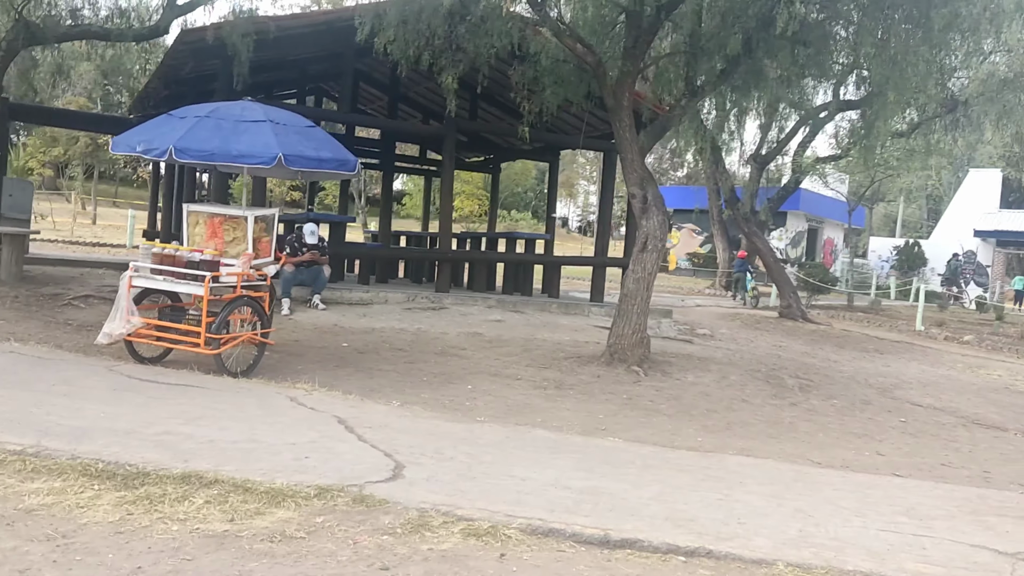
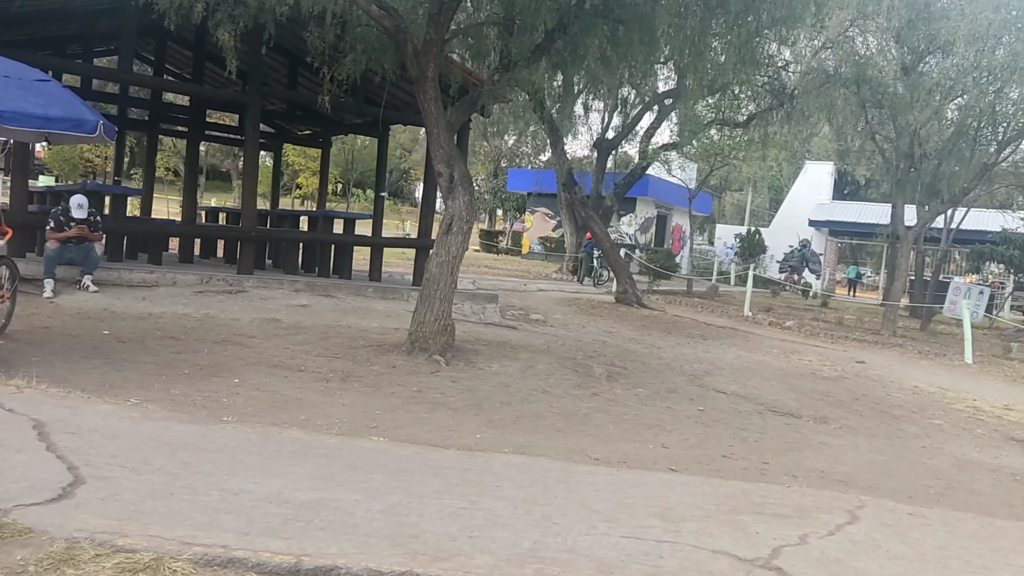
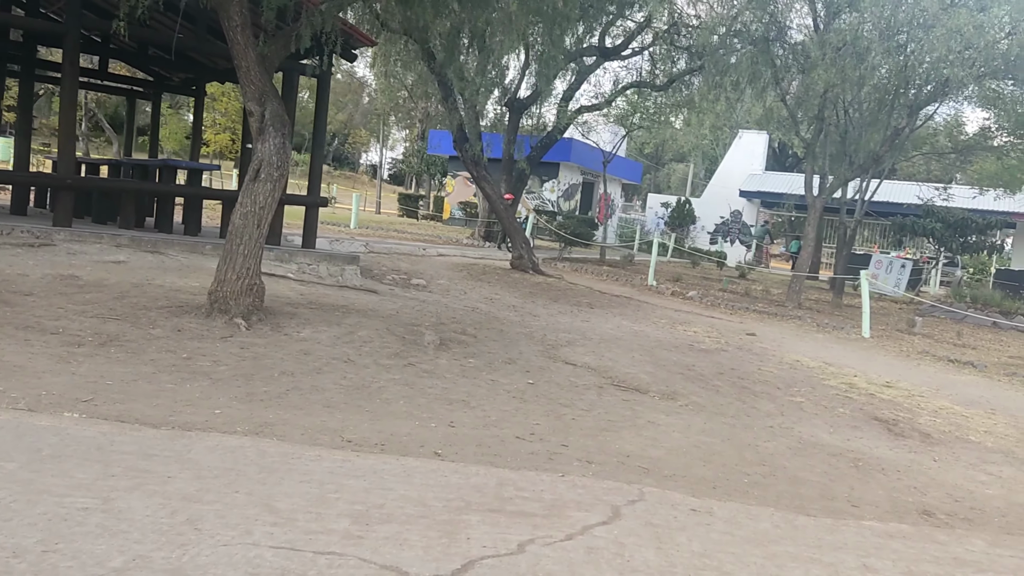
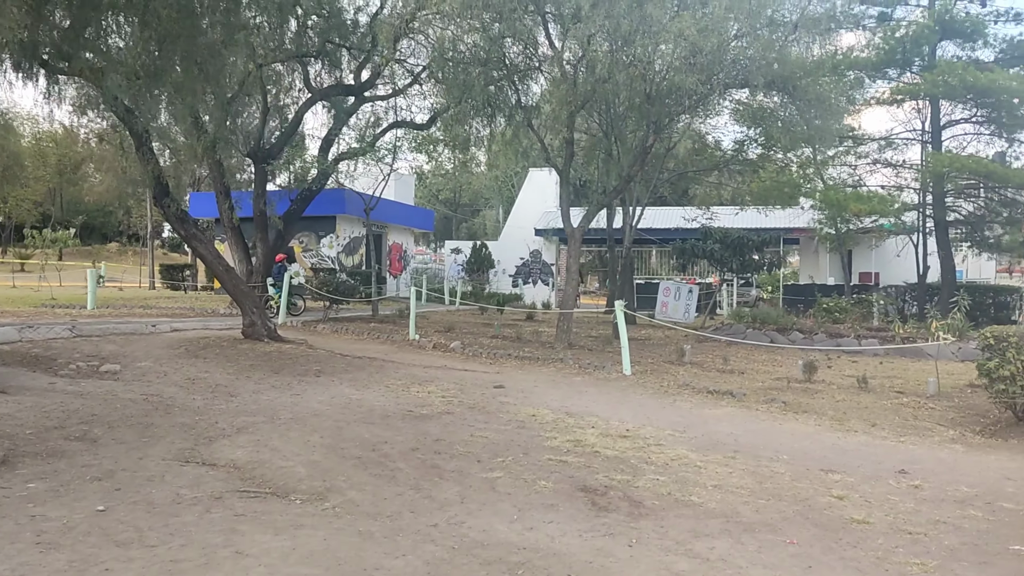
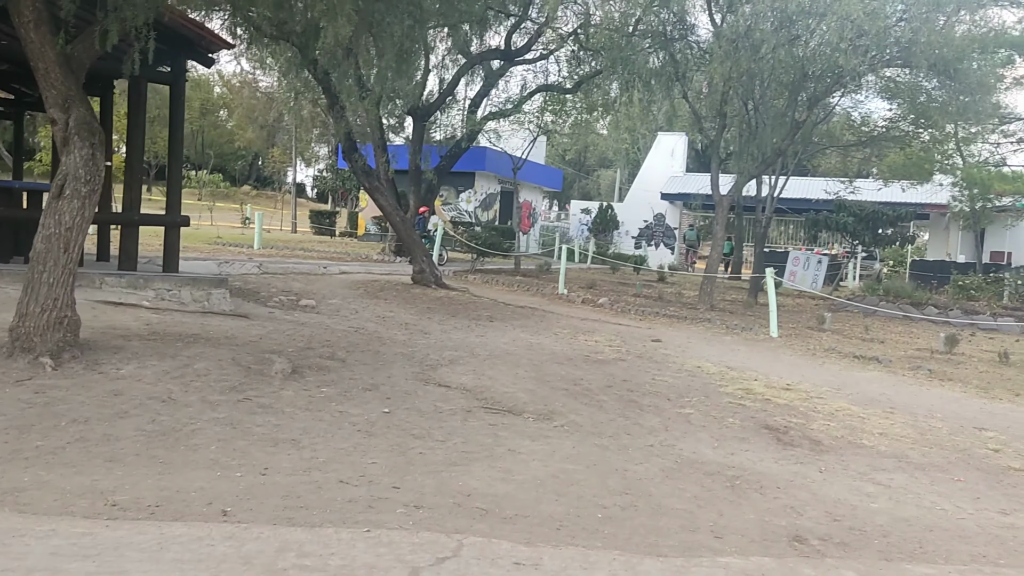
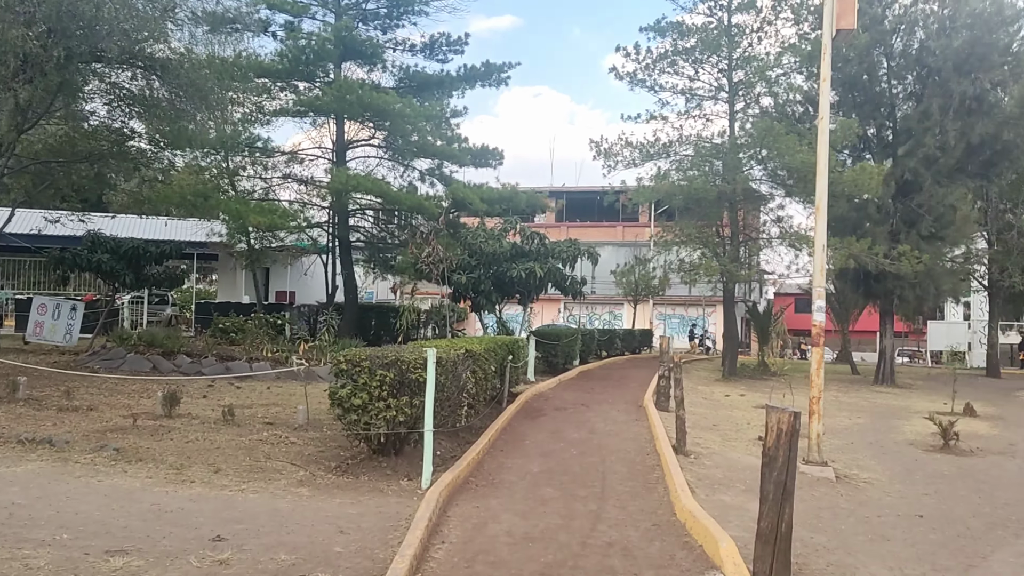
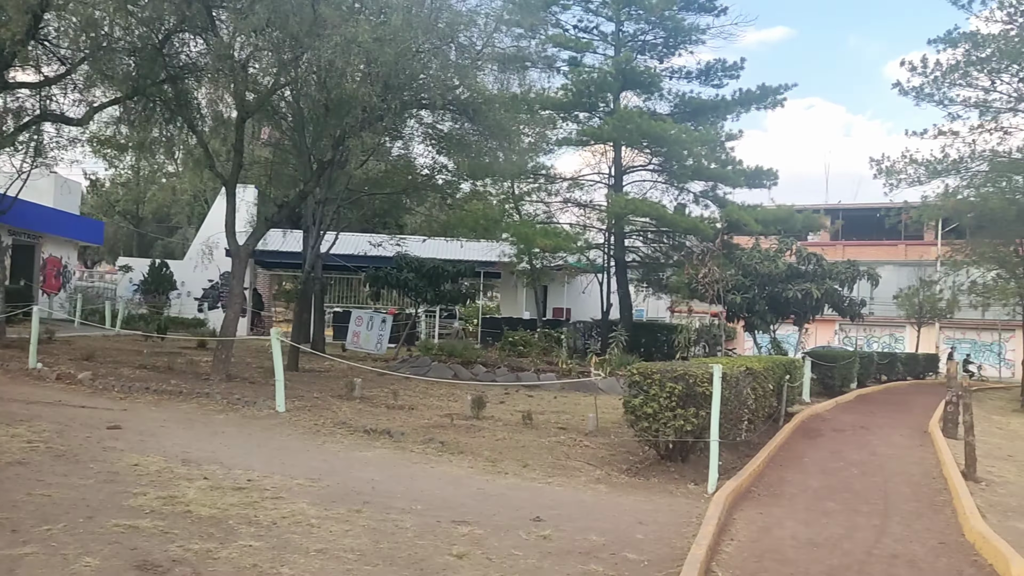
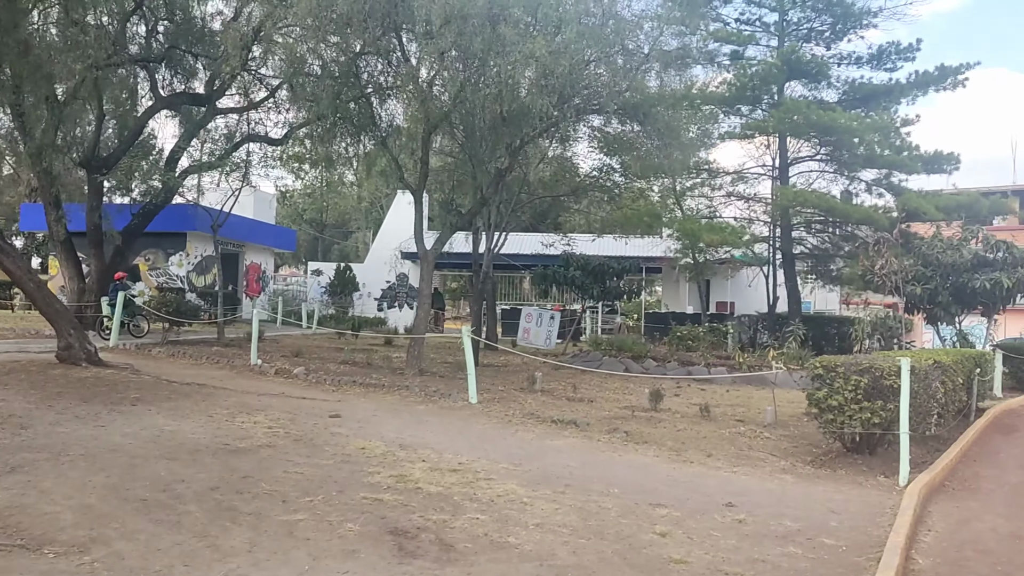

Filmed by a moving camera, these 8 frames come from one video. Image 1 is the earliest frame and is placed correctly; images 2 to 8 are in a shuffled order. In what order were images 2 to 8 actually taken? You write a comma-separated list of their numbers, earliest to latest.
2, 3, 5, 4, 8, 7, 6
